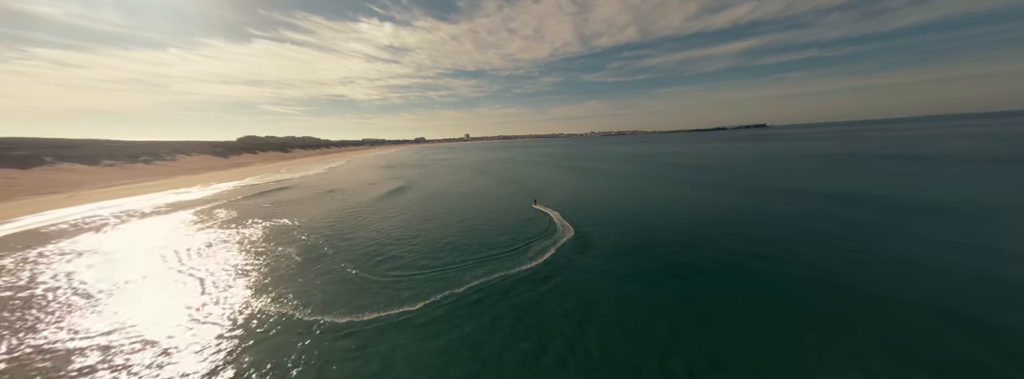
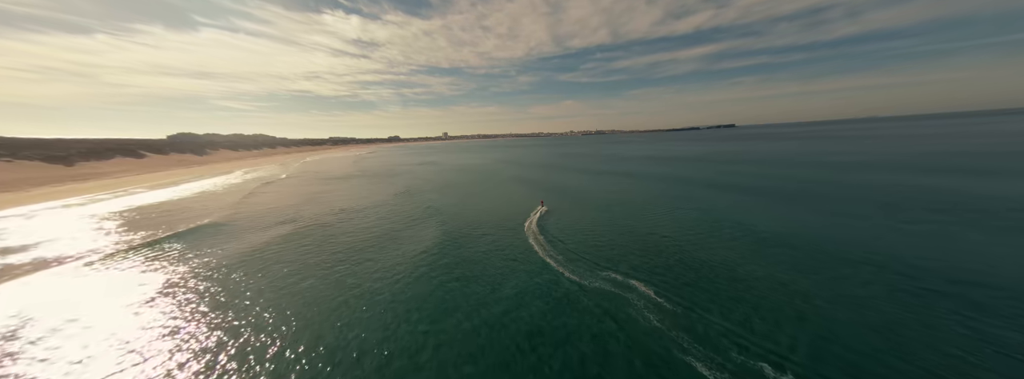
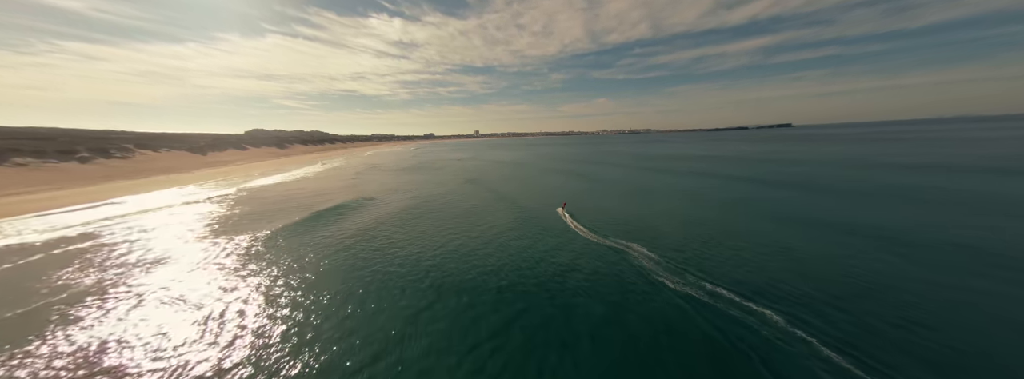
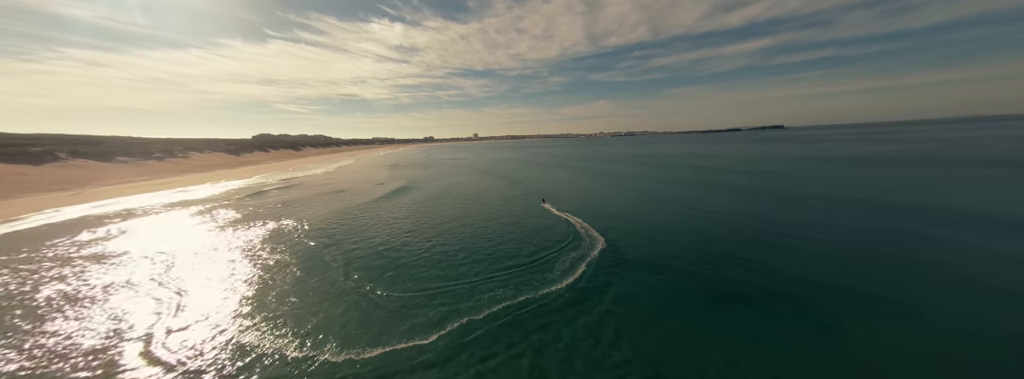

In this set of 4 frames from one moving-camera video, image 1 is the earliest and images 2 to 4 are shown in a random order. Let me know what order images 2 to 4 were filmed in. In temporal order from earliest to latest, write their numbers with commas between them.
4, 3, 2
